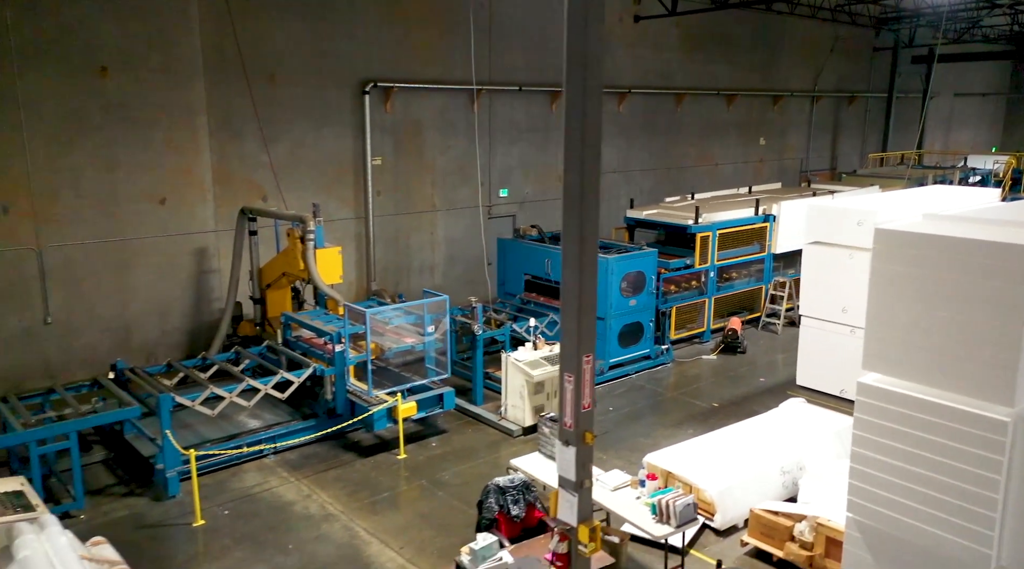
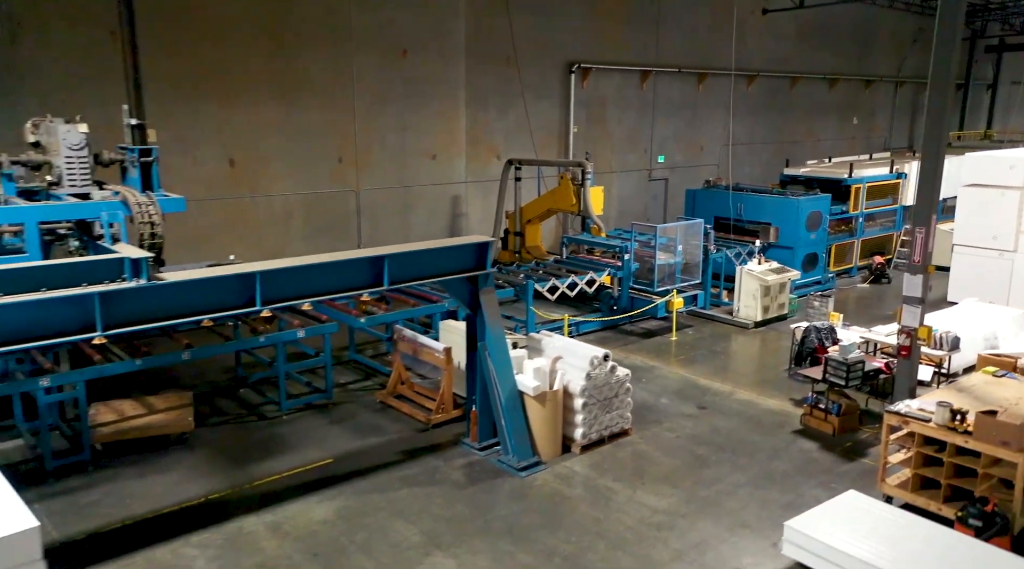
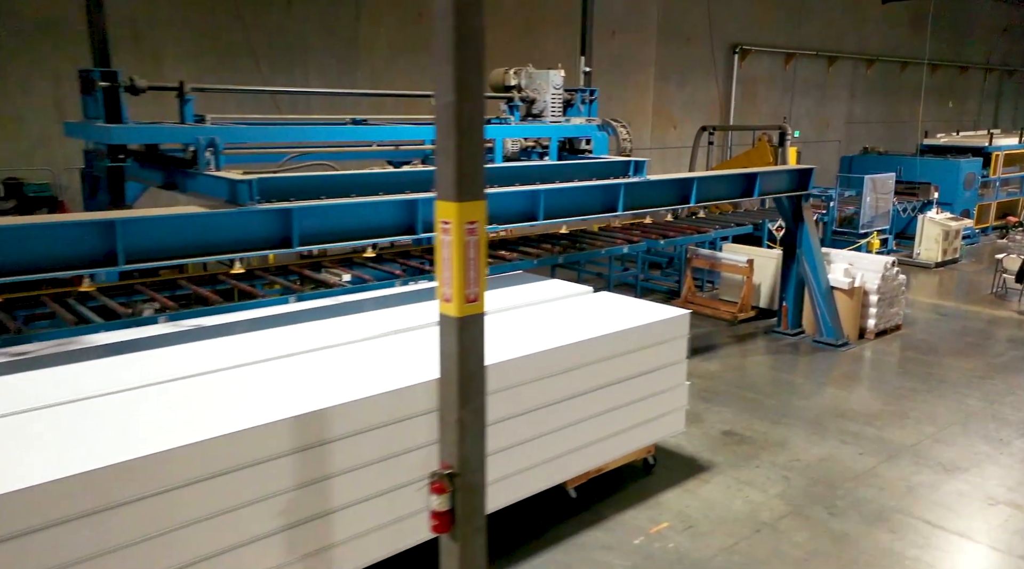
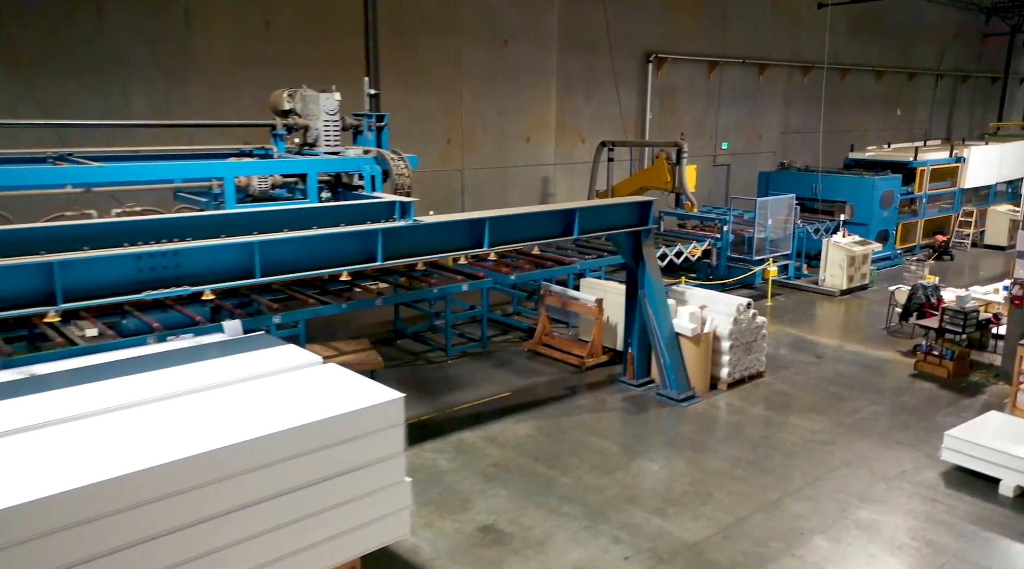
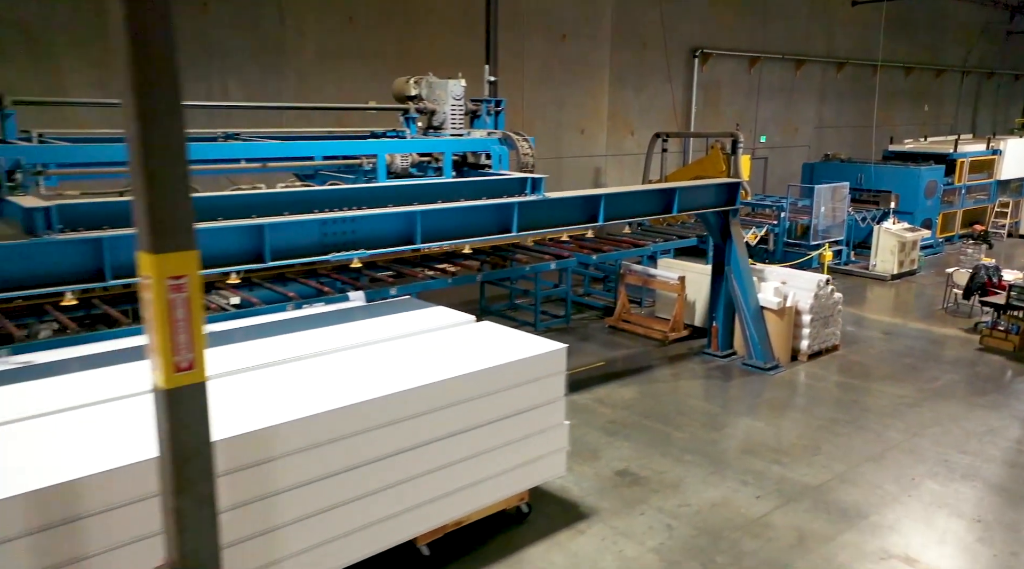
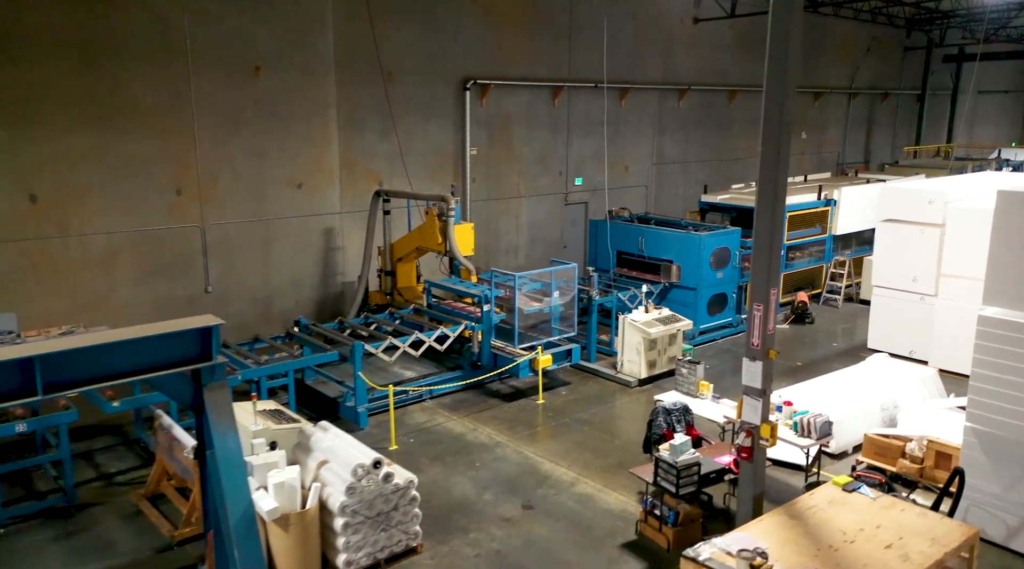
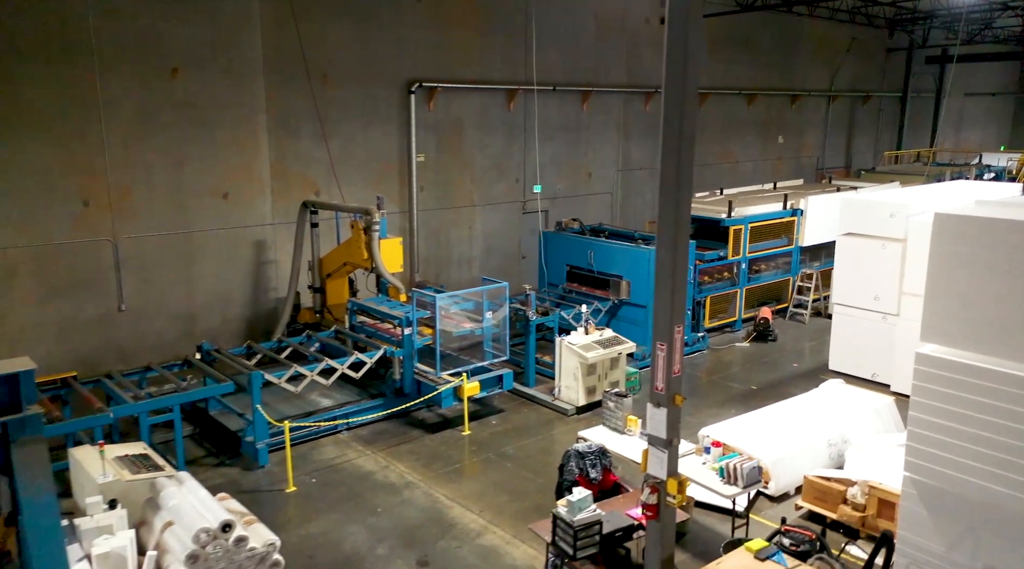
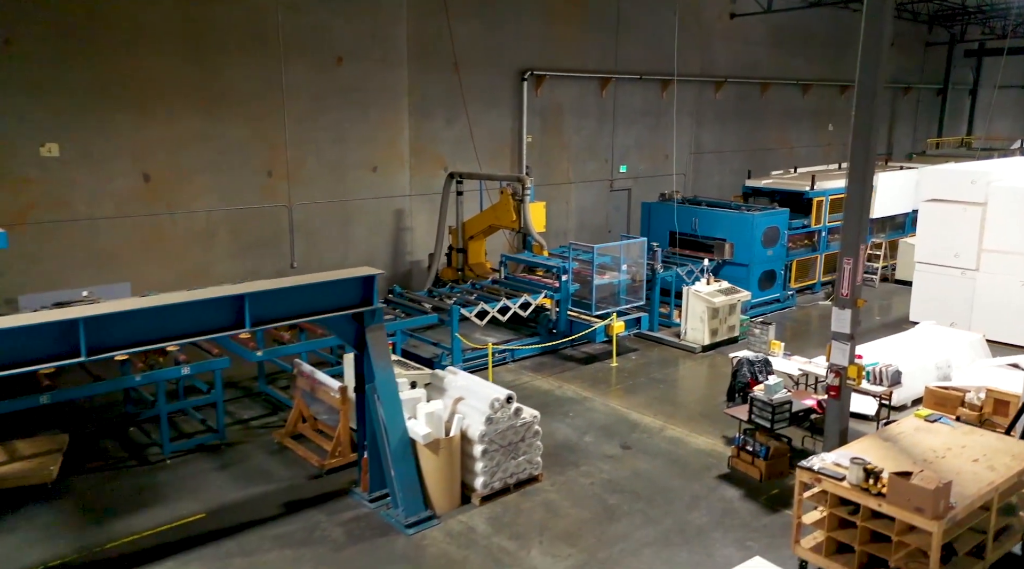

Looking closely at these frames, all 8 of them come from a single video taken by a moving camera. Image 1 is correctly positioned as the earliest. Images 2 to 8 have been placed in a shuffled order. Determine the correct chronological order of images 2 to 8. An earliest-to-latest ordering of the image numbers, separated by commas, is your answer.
7, 6, 8, 2, 4, 5, 3
